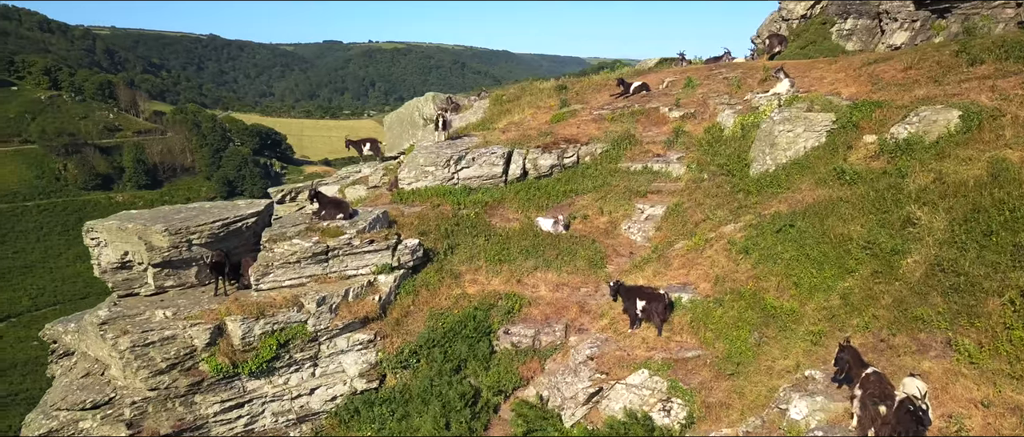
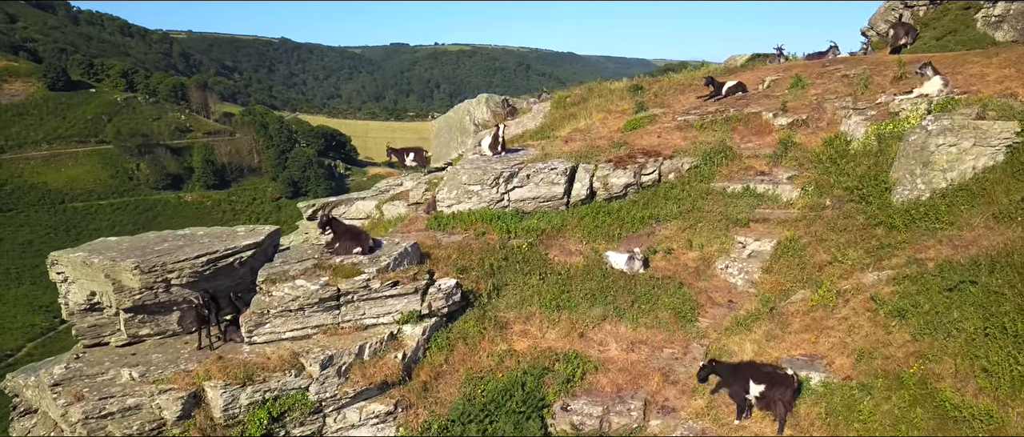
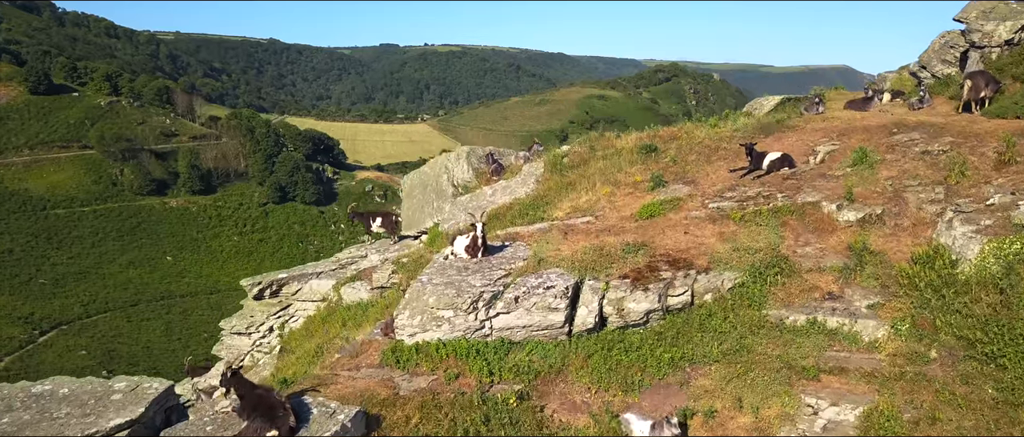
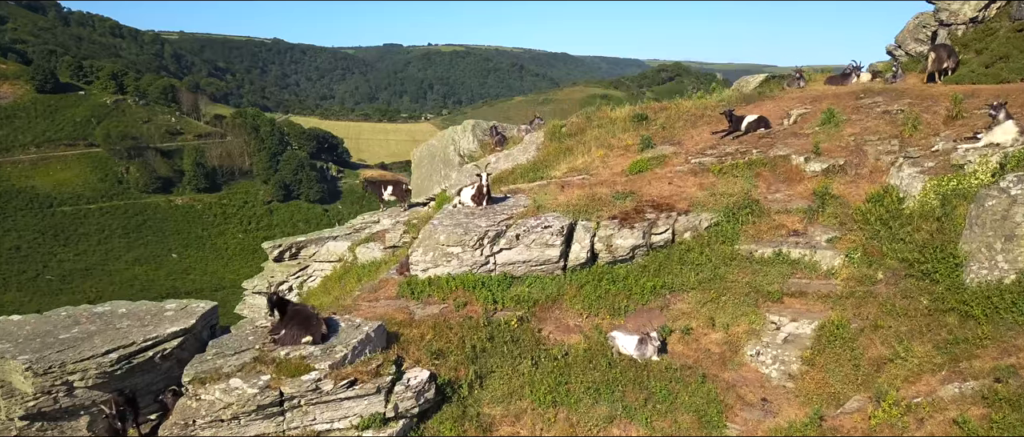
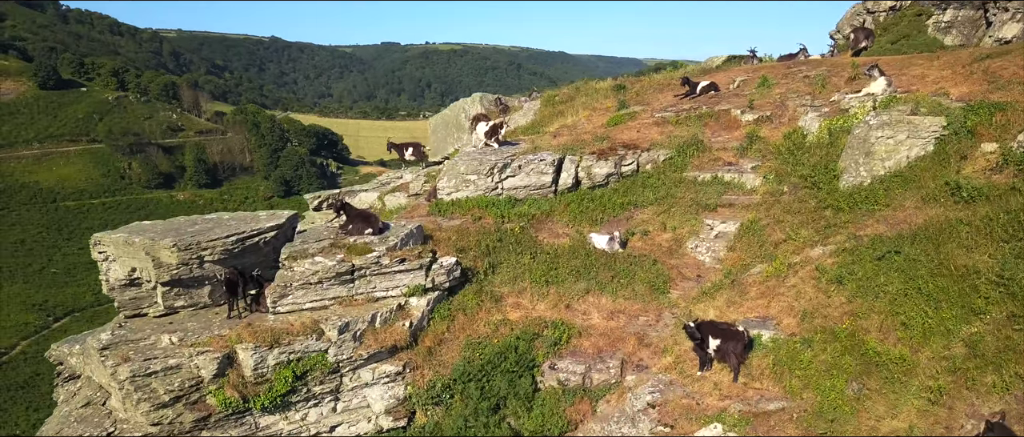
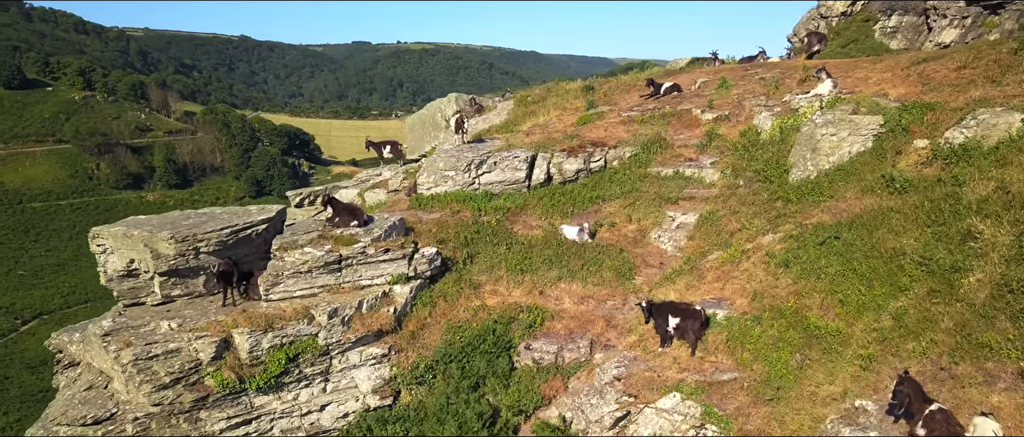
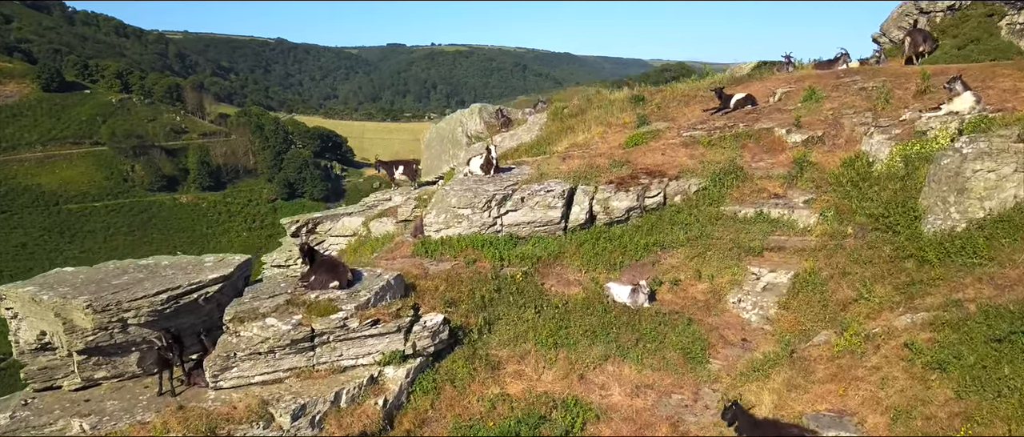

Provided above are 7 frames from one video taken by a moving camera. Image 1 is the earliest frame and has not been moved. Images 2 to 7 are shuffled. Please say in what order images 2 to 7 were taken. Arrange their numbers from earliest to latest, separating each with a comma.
6, 5, 2, 7, 4, 3
